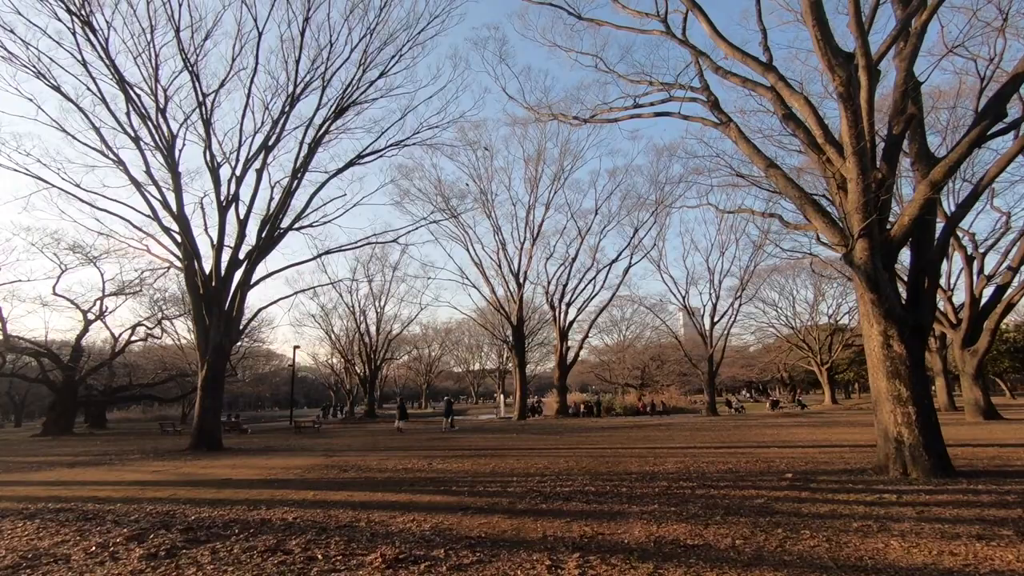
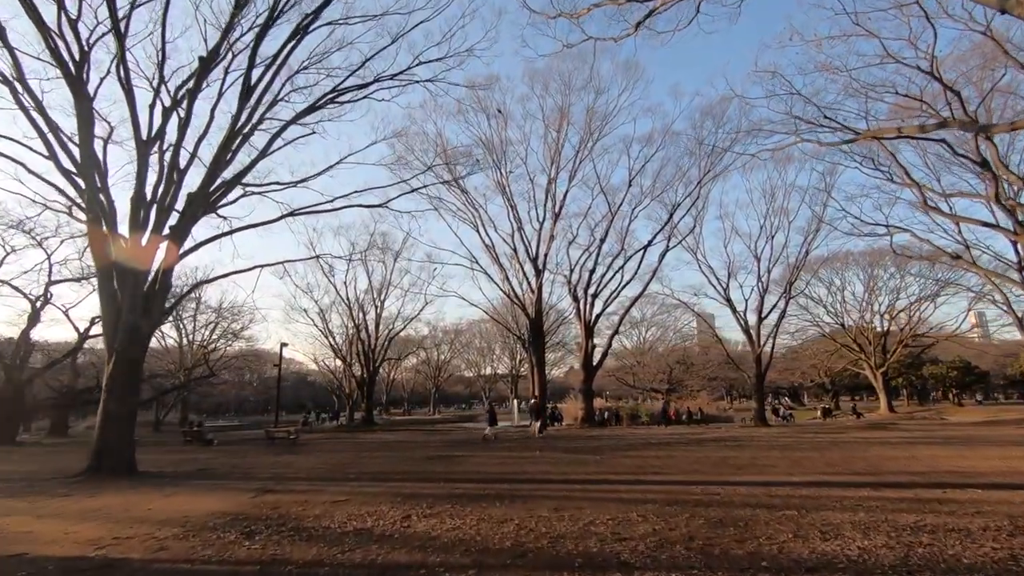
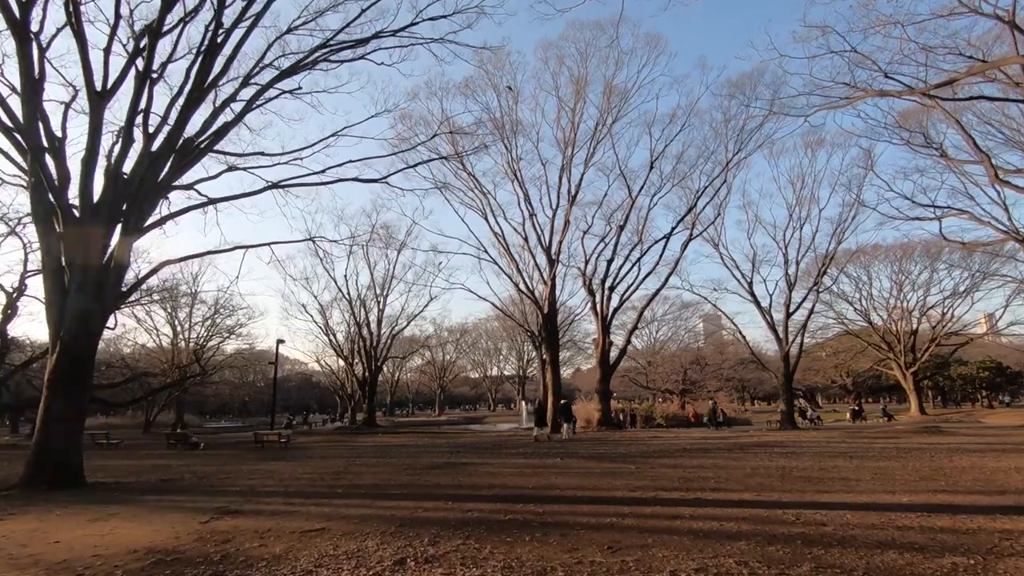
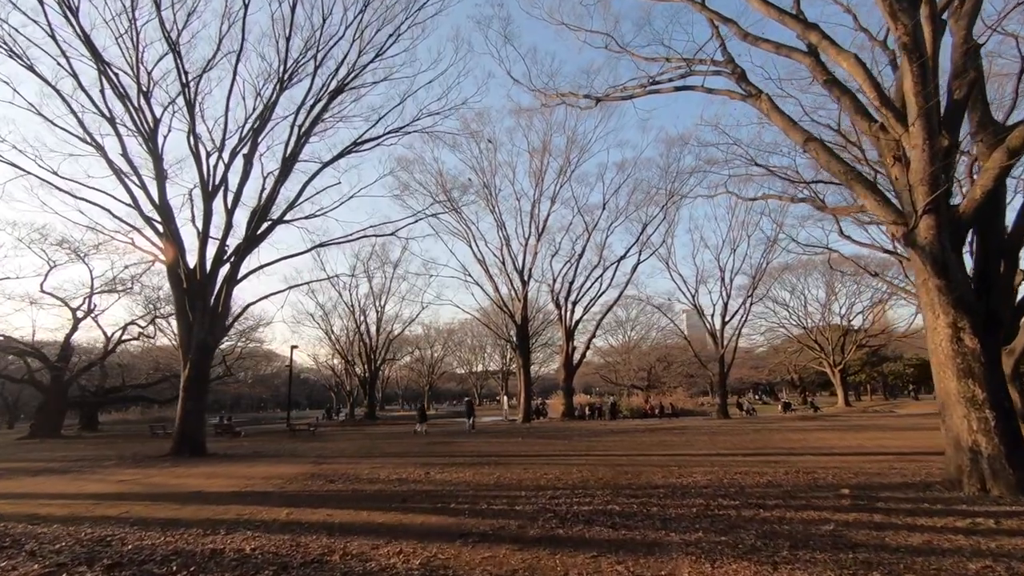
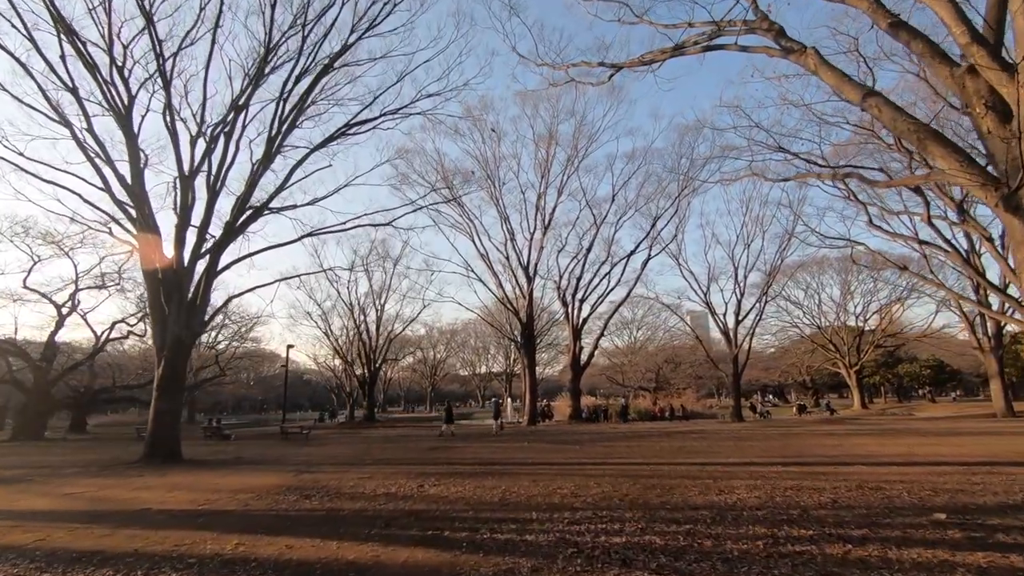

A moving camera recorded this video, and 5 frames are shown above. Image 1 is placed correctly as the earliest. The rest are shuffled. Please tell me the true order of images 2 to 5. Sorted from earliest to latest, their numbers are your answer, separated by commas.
4, 5, 2, 3
